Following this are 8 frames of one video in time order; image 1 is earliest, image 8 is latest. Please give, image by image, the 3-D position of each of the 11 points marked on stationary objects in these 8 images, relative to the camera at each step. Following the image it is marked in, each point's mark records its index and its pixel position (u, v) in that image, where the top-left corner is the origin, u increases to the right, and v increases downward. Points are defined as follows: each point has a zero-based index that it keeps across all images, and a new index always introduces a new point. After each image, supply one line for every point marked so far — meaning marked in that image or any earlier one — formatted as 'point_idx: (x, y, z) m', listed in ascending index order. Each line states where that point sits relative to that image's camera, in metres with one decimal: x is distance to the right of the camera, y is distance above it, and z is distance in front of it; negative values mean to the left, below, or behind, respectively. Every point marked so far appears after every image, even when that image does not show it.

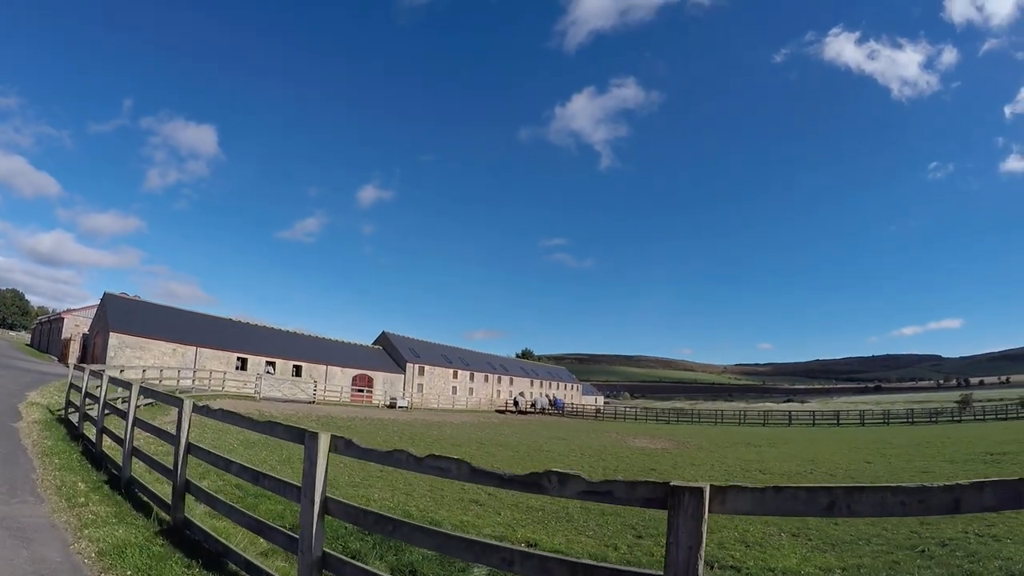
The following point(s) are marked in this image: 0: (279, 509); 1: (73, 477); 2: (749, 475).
0: (-3.1, -3.0, +7.5) m
1: (-4.6, -2.0, +5.9) m
2: (+7.5, -5.8, +17.6) m
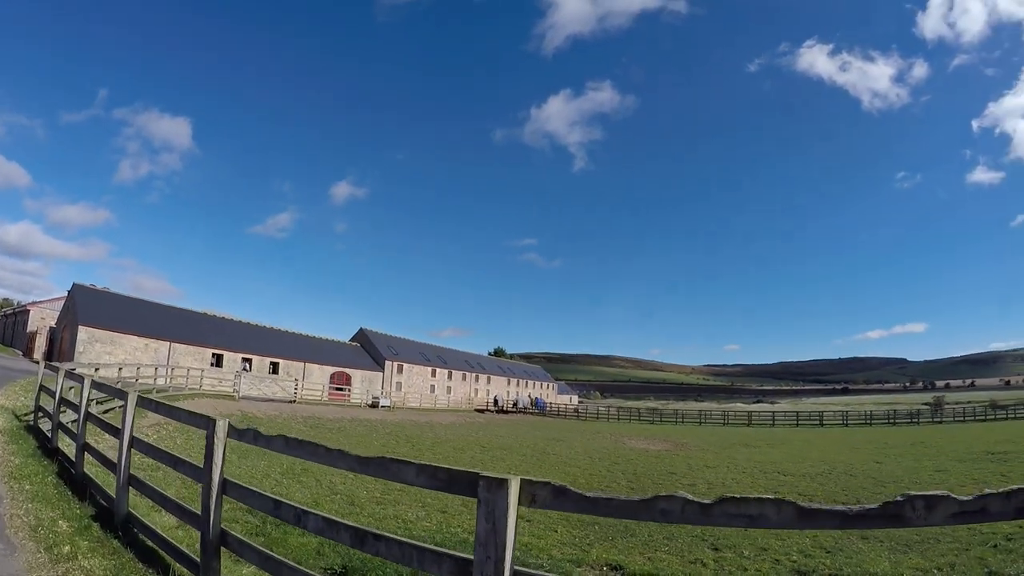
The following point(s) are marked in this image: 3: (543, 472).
0: (-2.1, -2.7, +6.0) m
1: (-3.6, -1.7, +4.4) m
2: (+7.9, -5.7, +16.7) m
3: (+1.2, -6.2, +18.4) m
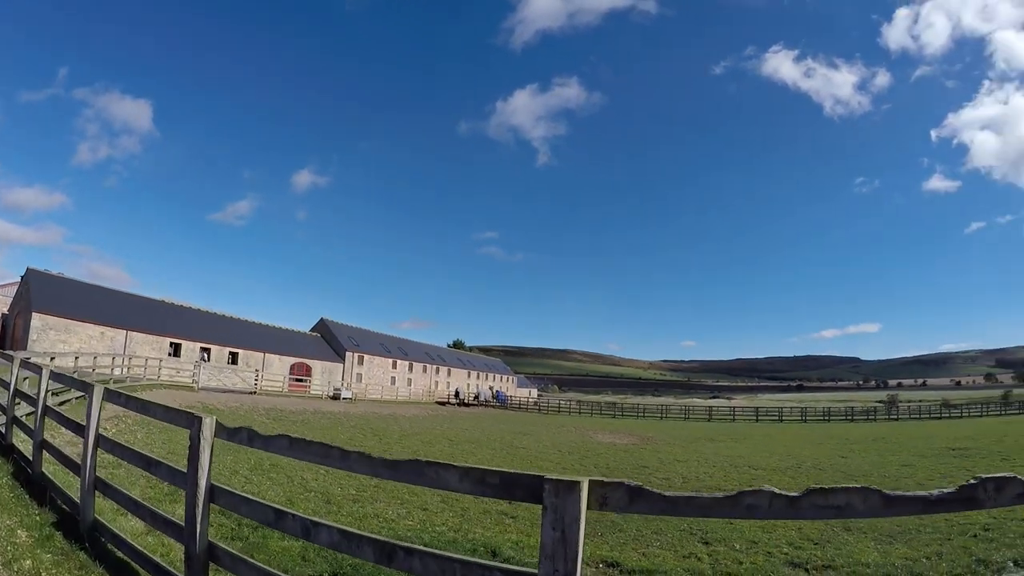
0: (-2.1, -2.6, +5.6) m
1: (-3.5, -1.6, +3.9) m
2: (+7.1, -5.6, +16.9) m
3: (+0.3, -5.9, +18.2) m
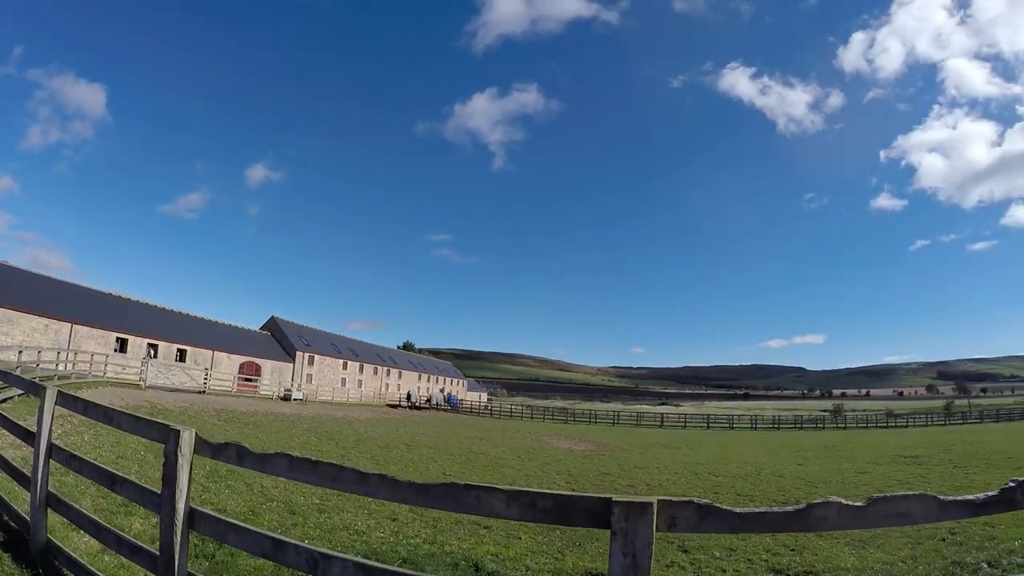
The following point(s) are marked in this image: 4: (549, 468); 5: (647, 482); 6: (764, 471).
0: (-2.2, -2.5, +5.2) m
1: (-3.4, -1.5, +3.4) m
2: (+6.0, -5.9, +17.2) m
3: (-0.9, -6.0, +17.9) m
4: (+1.3, -6.3, +19.6) m
5: (+4.1, -5.8, +16.8) m
6: (+8.6, -6.3, +18.9) m
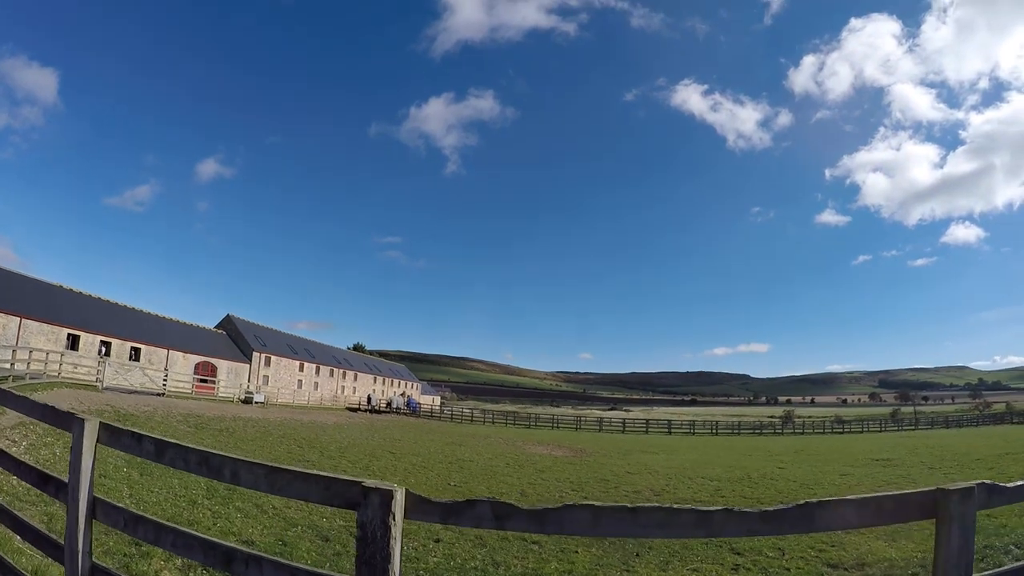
0: (-1.0, -2.6, +5.2) m
1: (-2.0, -1.6, +3.3) m
2: (+6.1, -6.3, +17.9) m
3: (-0.9, -6.2, +18.0) m
4: (+1.2, -6.6, +19.9) m
5: (+4.2, -6.1, +17.3) m
6: (+8.5, -6.7, +19.8) m
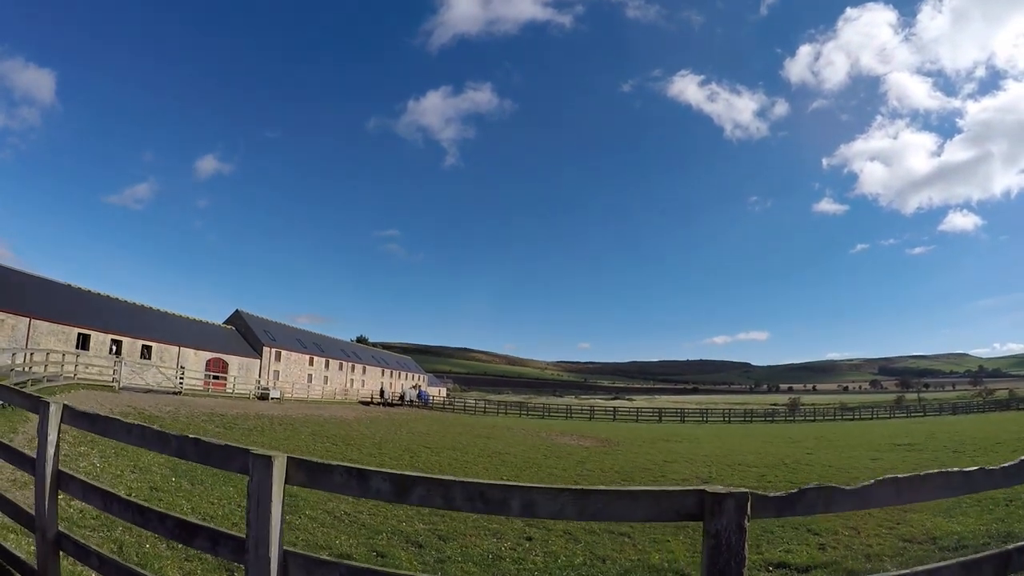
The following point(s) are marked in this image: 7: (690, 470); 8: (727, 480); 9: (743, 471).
0: (+0.6, -2.7, +5.6) m
1: (-0.3, -1.6, +3.7) m
2: (+7.6, -6.1, +18.4) m
3: (+0.7, -6.1, +18.4) m
4: (+2.7, -6.4, +20.4) m
5: (+5.7, -5.9, +17.8) m
6: (+10.1, -6.5, +20.4) m
7: (+6.0, -6.2, +19.3) m
8: (+6.6, -5.8, +17.3) m
9: (+7.7, -6.1, +18.9) m
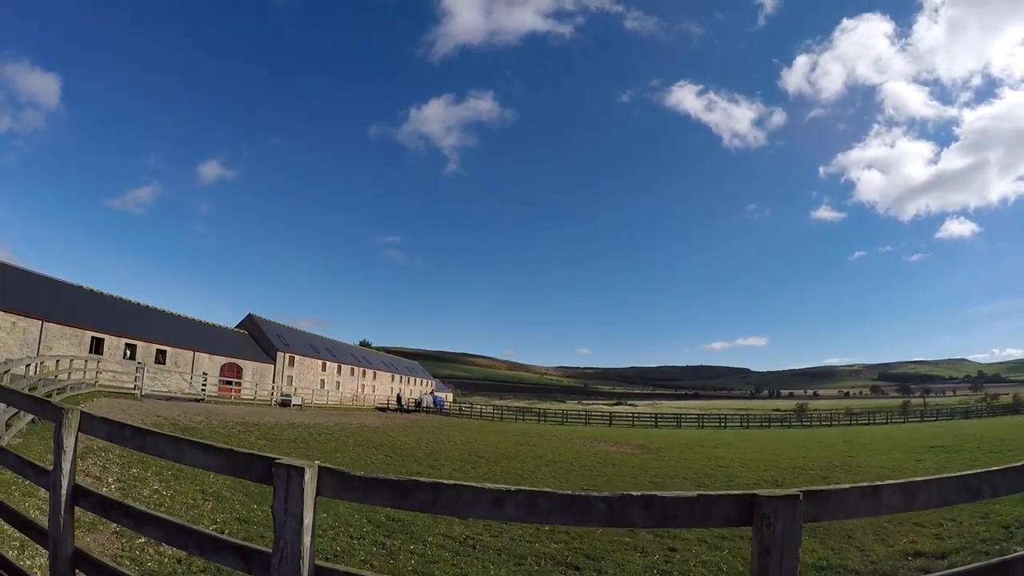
0: (+3.3, -2.9, +6.1) m
1: (+2.4, -1.9, +4.2) m
2: (+10.1, -6.5, +19.0) m
3: (+3.1, -6.4, +18.9) m
4: (+5.1, -6.8, +20.9) m
5: (+8.2, -6.3, +18.4) m
6: (+12.5, -6.8, +21.1) m
7: (+8.4, -6.6, +19.8) m
8: (+9.0, -6.2, +17.9) m
9: (+10.1, -6.5, +19.5) m
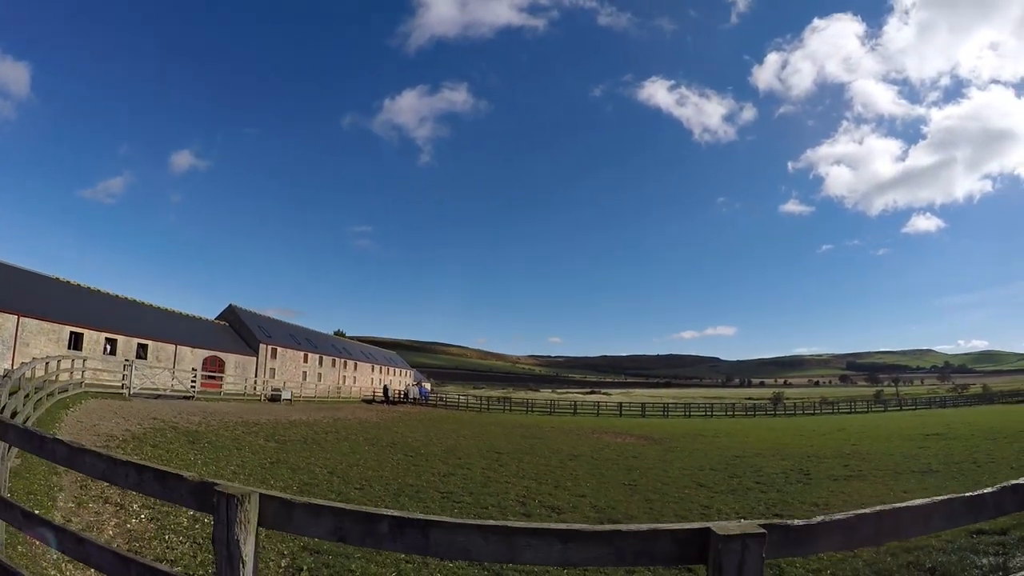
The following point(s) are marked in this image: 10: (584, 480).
0: (+5.4, -3.0, +6.3) m
1: (+4.6, -2.0, +4.3) m
2: (+11.3, -6.3, +19.6) m
3: (+4.4, -6.3, +19.1) m
4: (+6.3, -6.6, +21.3) m
5: (+9.5, -6.2, +18.9) m
6: (+13.6, -6.7, +21.9) m
7: (+9.6, -6.4, +20.4) m
8: (+10.3, -6.1, +18.4) m
9: (+11.4, -6.3, +20.1) m
10: (+2.1, -6.4, +19.2) m
